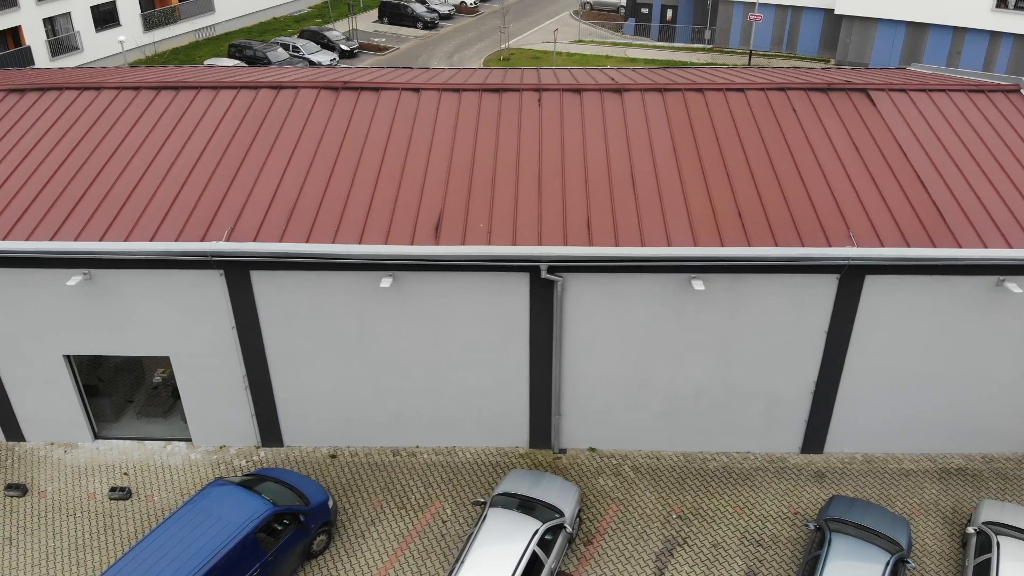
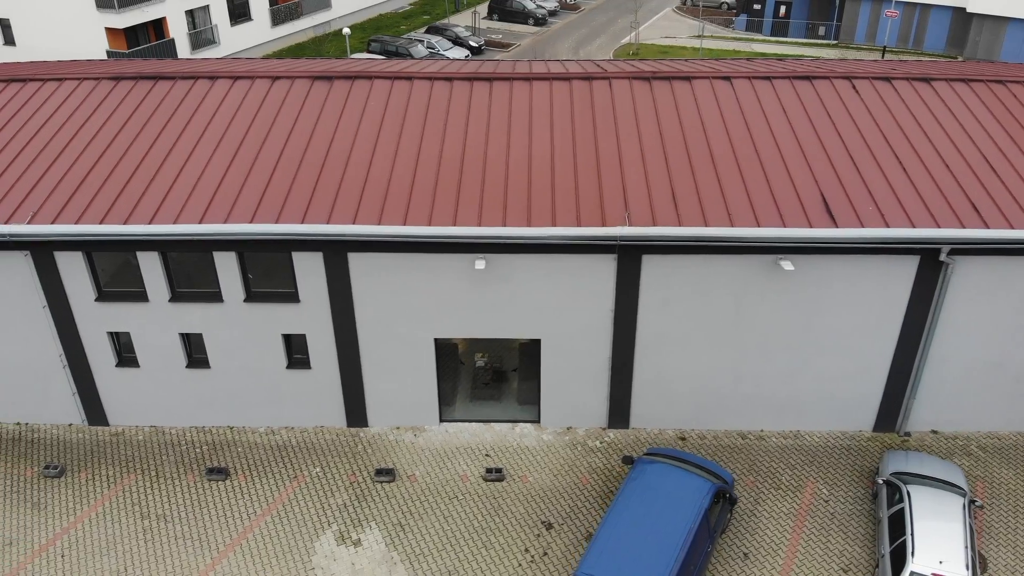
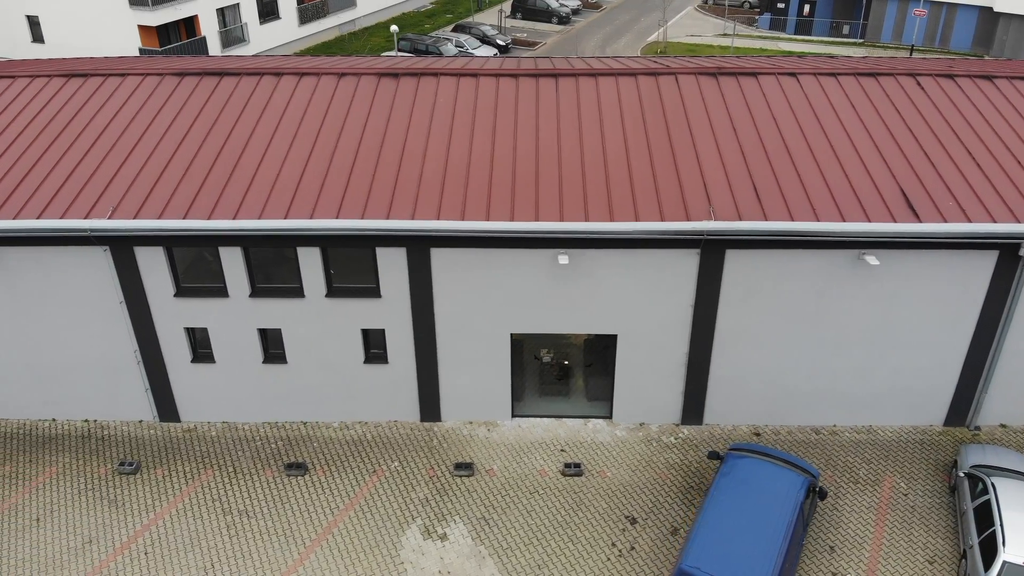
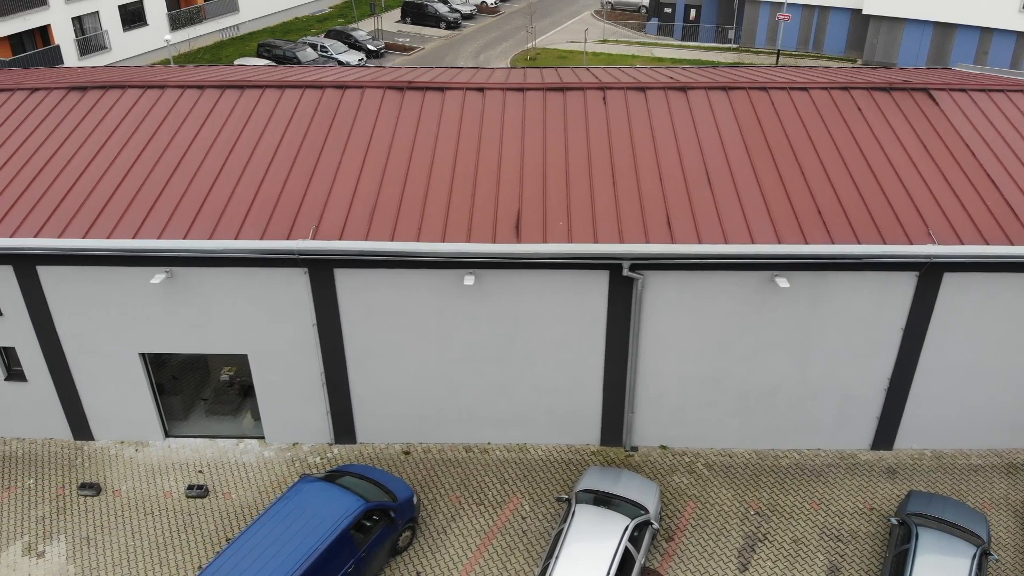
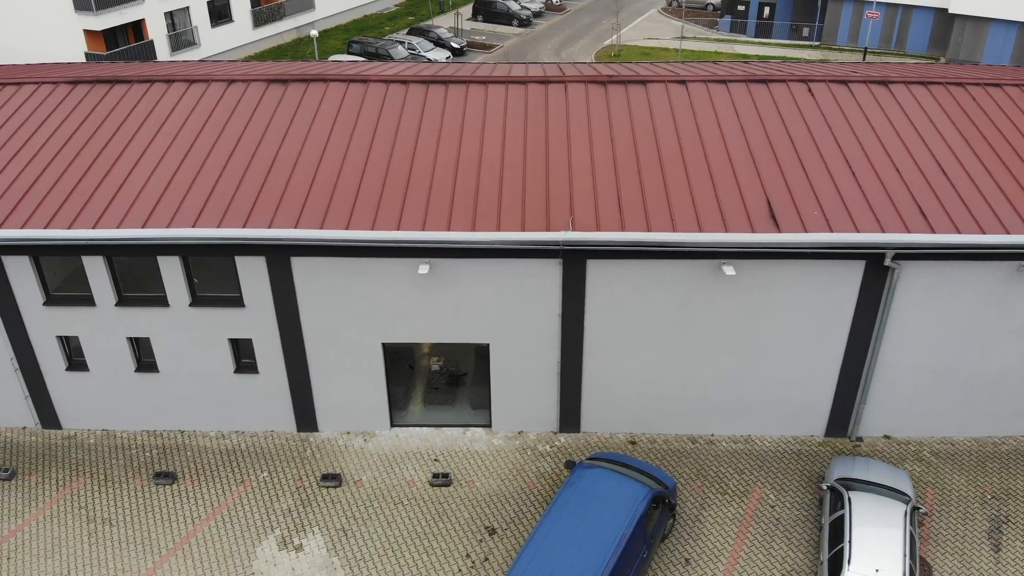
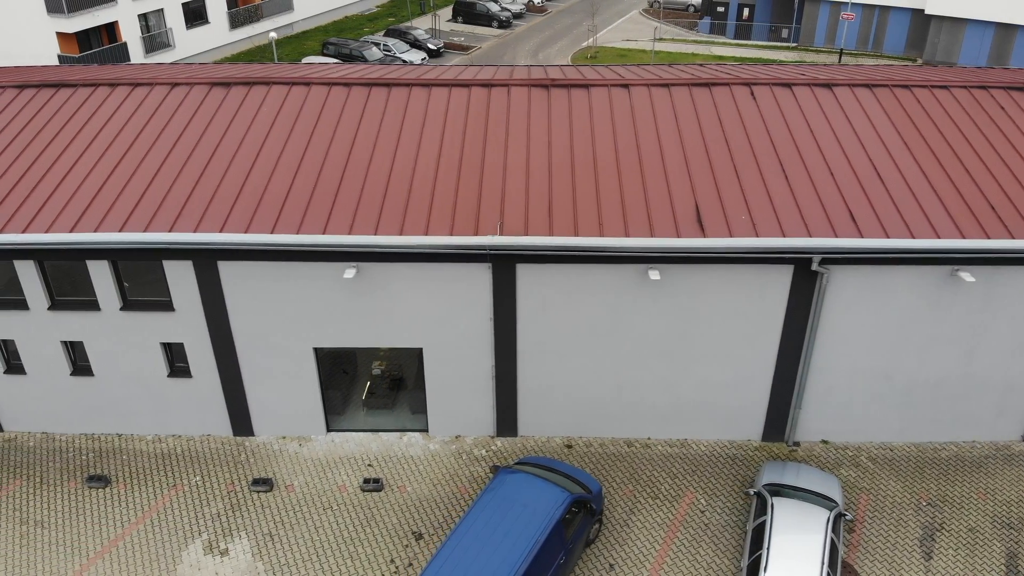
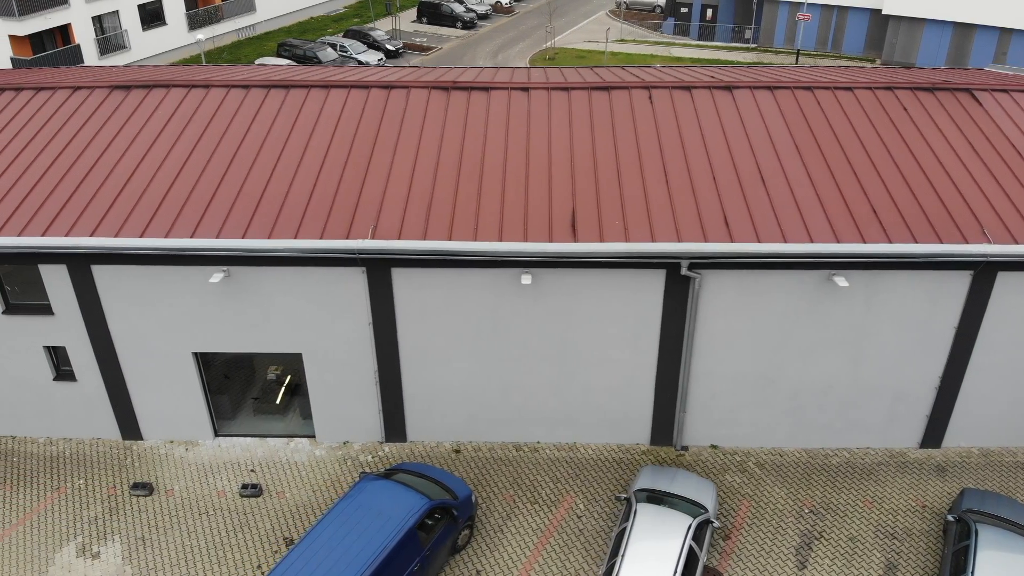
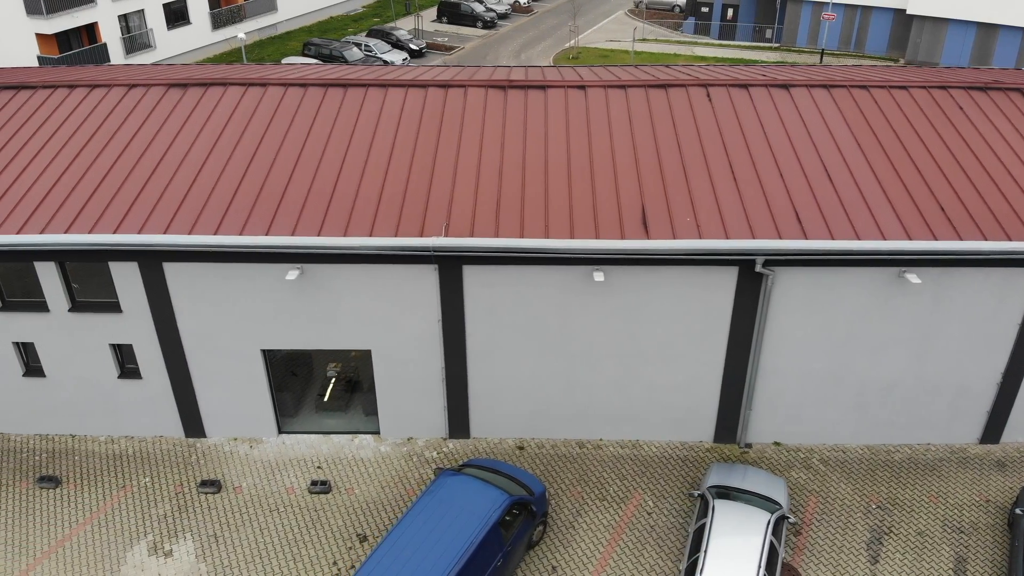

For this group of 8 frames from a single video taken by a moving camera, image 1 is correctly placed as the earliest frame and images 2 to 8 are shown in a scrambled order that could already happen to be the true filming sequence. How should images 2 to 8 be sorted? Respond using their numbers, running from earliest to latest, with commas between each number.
4, 7, 8, 6, 5, 2, 3
